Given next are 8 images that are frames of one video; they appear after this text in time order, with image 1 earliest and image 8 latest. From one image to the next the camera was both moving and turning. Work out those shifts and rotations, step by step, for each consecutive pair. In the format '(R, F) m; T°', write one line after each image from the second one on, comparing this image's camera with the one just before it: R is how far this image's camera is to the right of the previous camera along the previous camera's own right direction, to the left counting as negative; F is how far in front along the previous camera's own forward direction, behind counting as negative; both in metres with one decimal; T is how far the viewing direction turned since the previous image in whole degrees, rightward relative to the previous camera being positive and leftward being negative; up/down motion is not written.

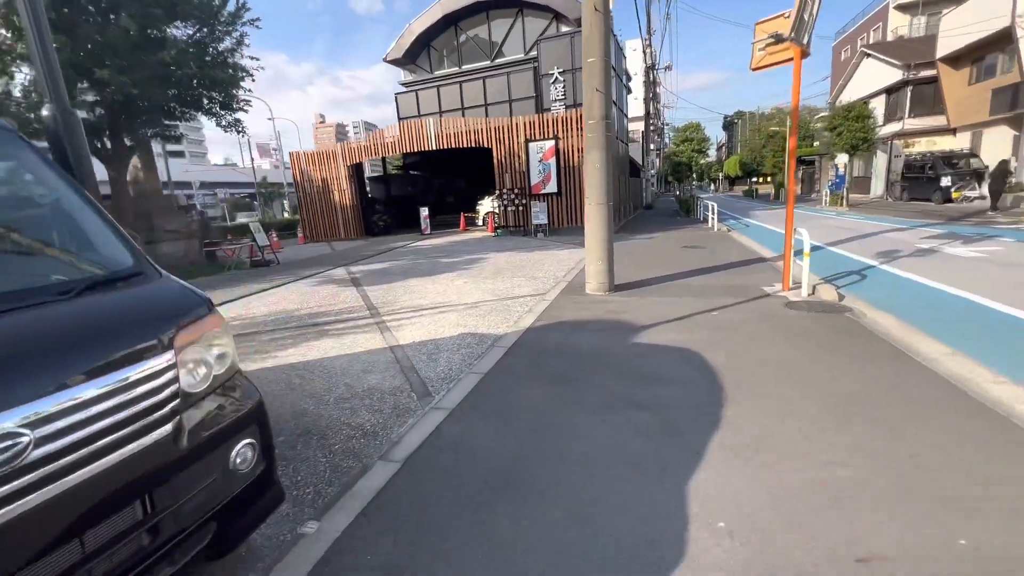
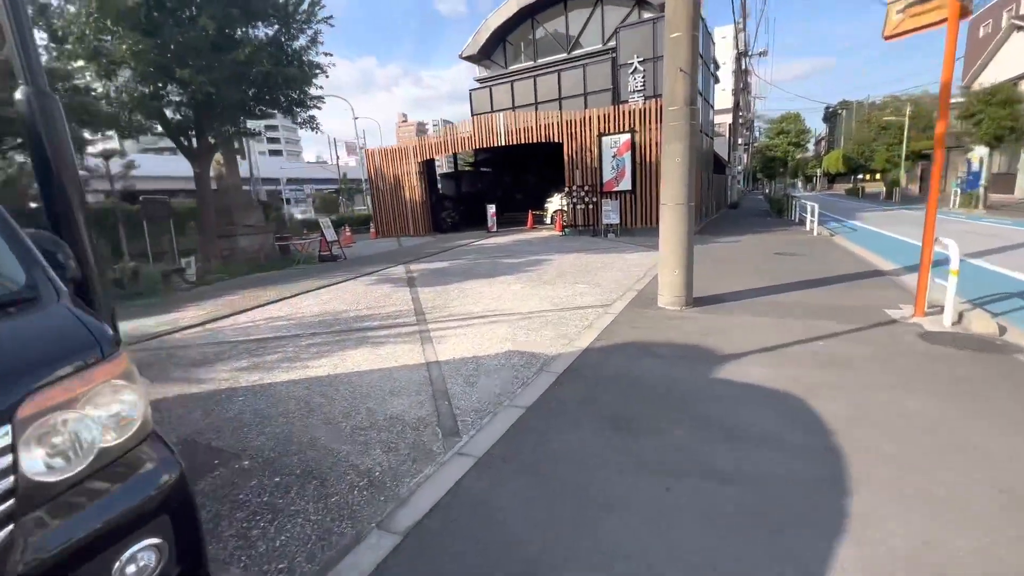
(+0.2, +1.0) m; -9°
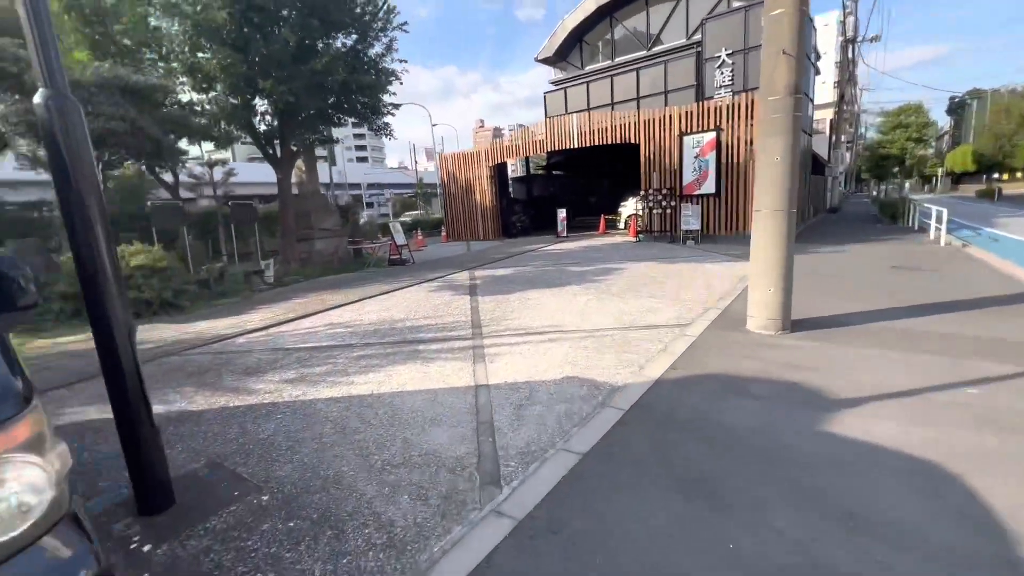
(+0.1, +0.7) m; -9°
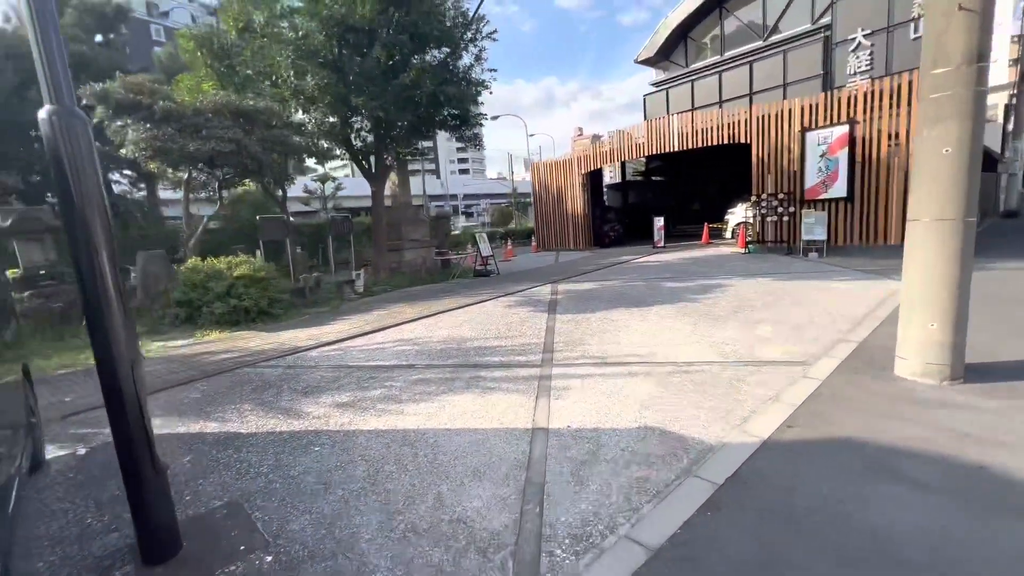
(+0.3, +0.8) m; -12°
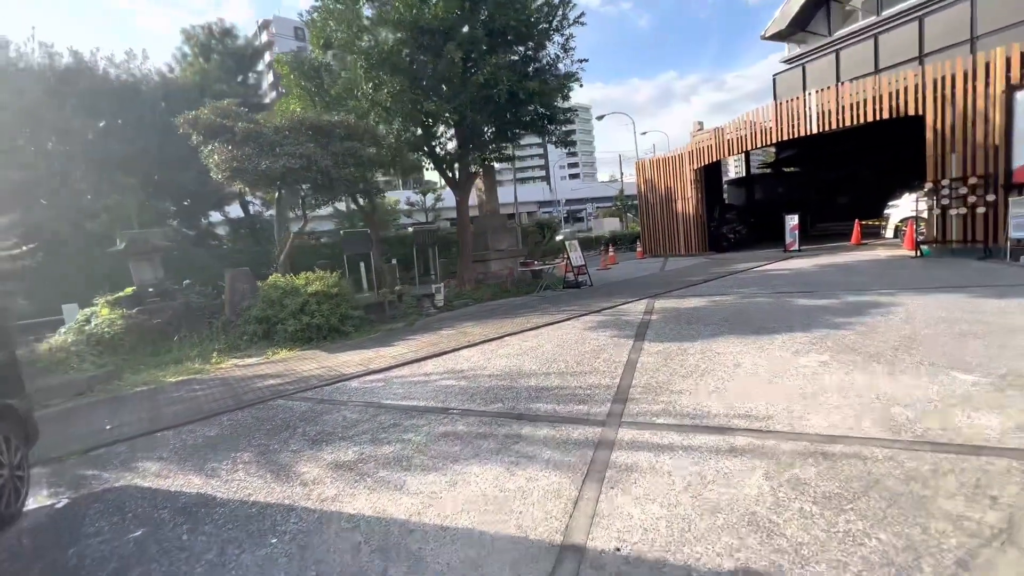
(+0.7, +1.6) m; -14°
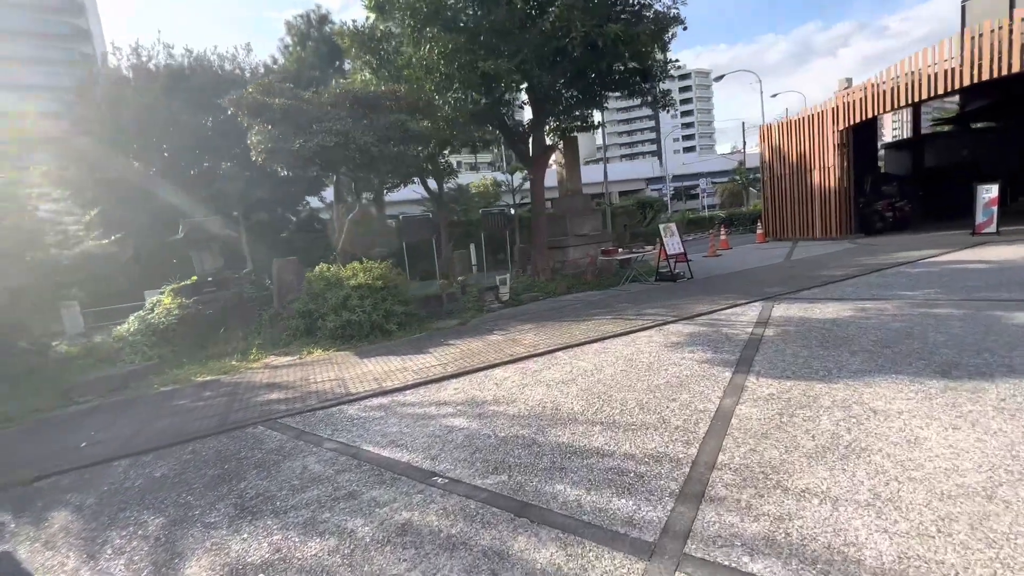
(+0.8, +2.1) m; -13°
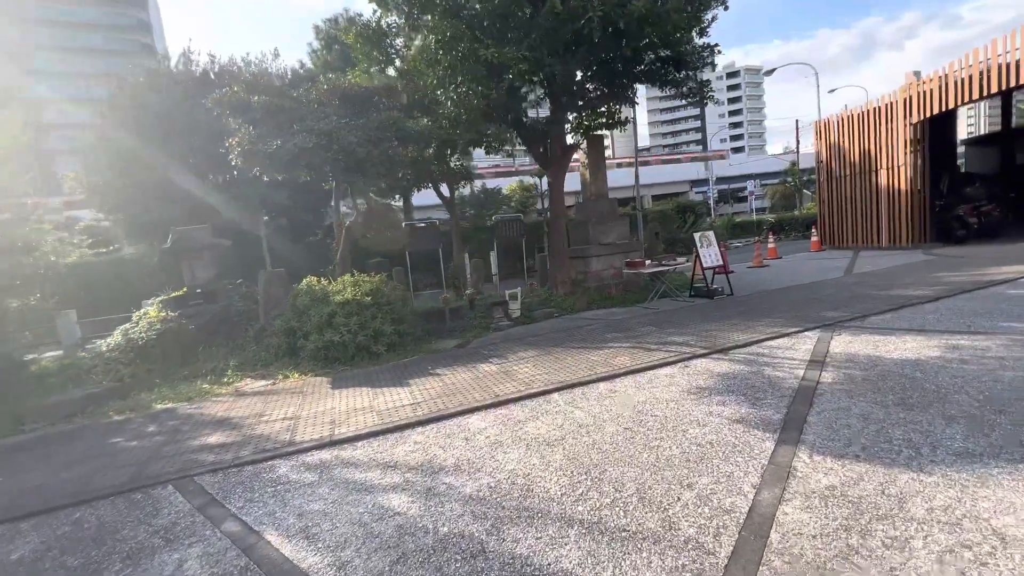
(+0.7, +1.3) m; -5°
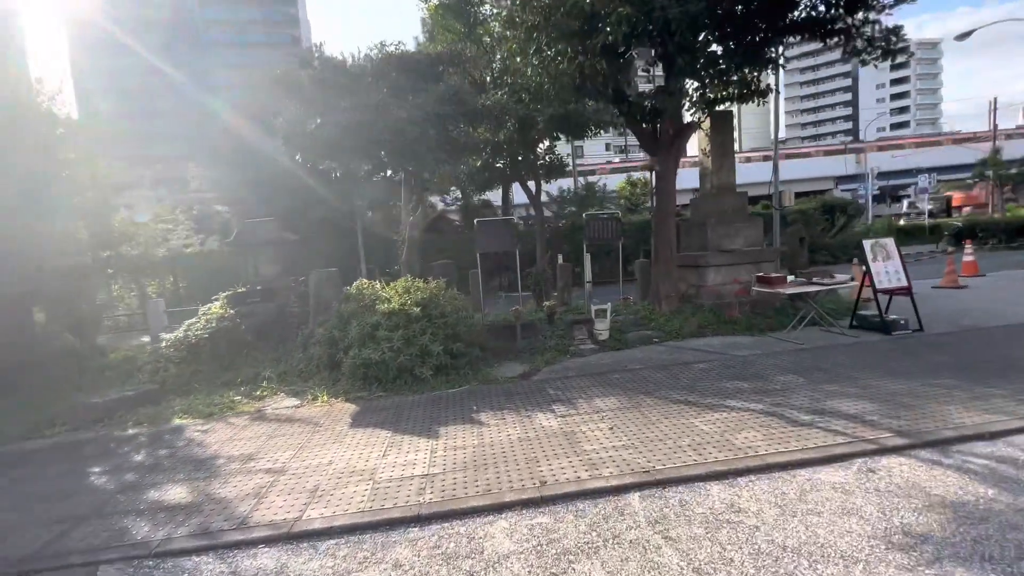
(+0.4, +2.1) m; -13°
